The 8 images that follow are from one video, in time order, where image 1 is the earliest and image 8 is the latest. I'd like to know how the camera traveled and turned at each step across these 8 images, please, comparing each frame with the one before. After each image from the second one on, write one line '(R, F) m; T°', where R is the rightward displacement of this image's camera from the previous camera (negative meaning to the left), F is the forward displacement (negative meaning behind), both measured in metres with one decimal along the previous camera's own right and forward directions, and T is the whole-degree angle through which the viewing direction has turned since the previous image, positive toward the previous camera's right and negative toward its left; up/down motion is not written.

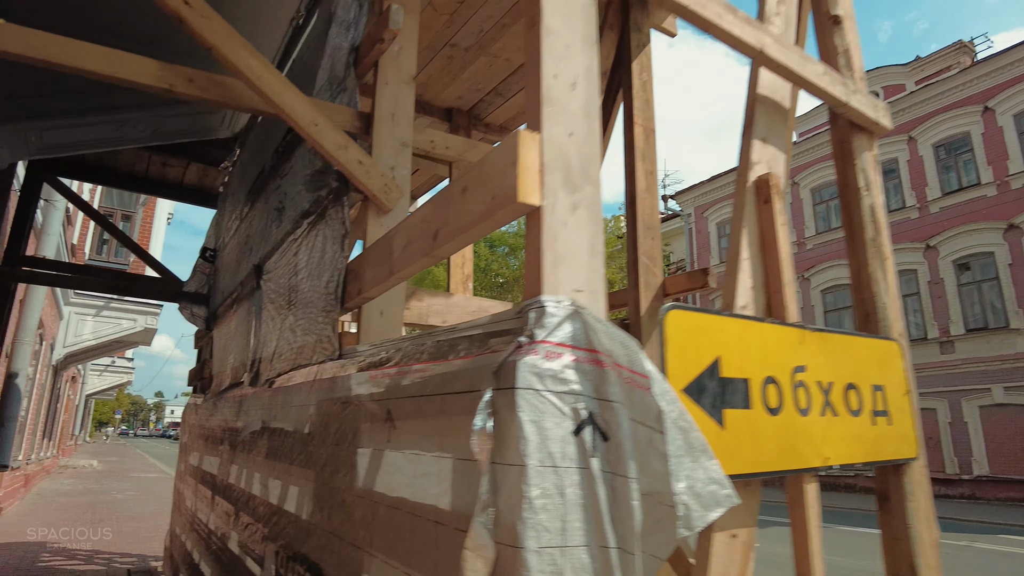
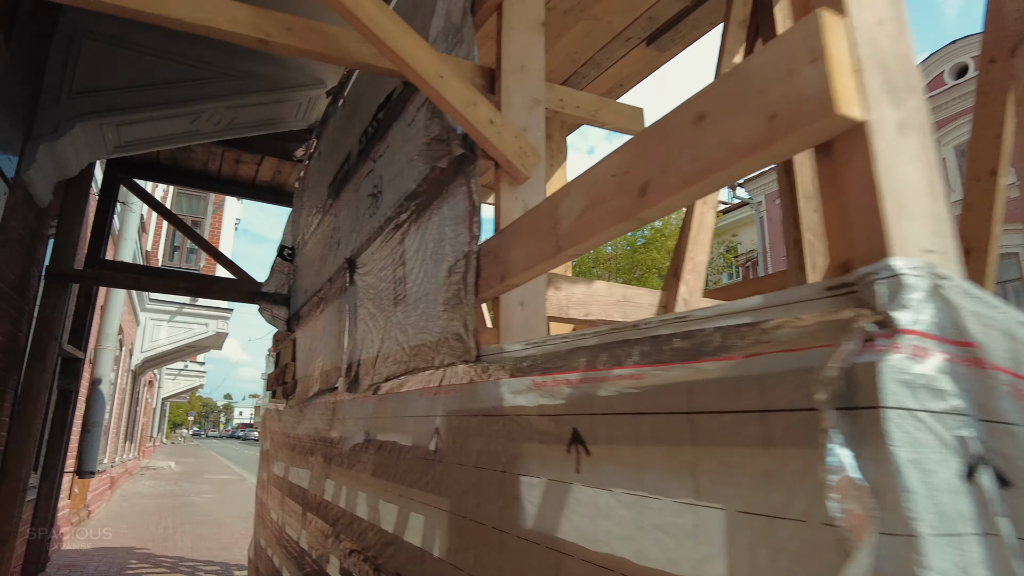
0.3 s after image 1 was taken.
(-0.3, +0.4) m; -5°
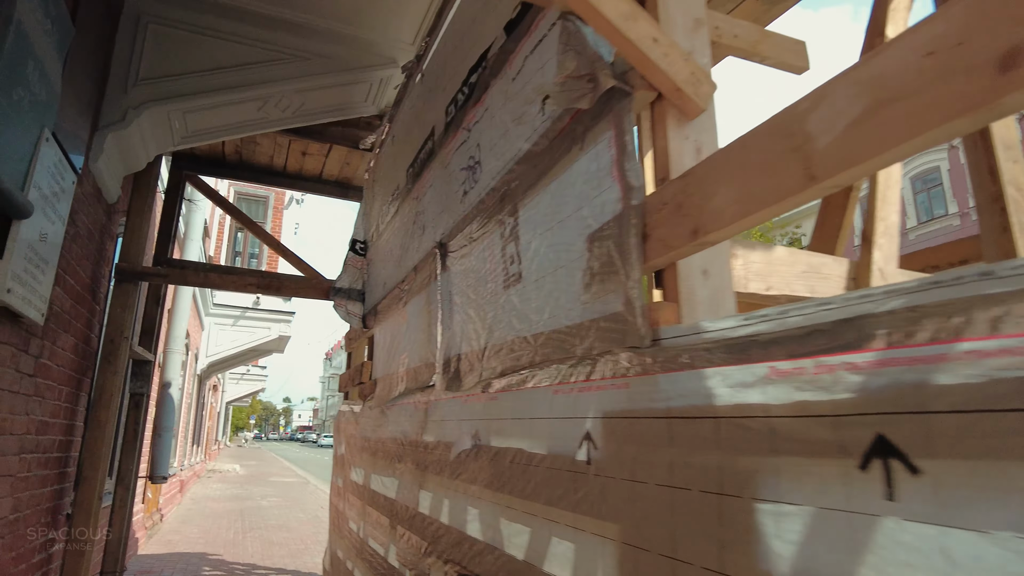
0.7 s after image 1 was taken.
(-0.3, +0.4) m; -4°
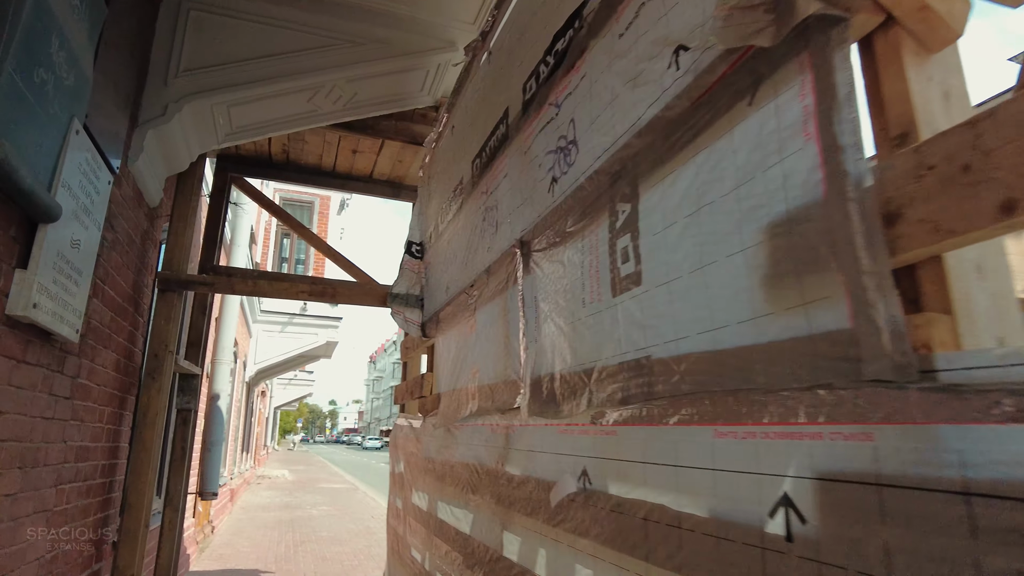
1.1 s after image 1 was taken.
(-0.2, +0.4) m; -3°
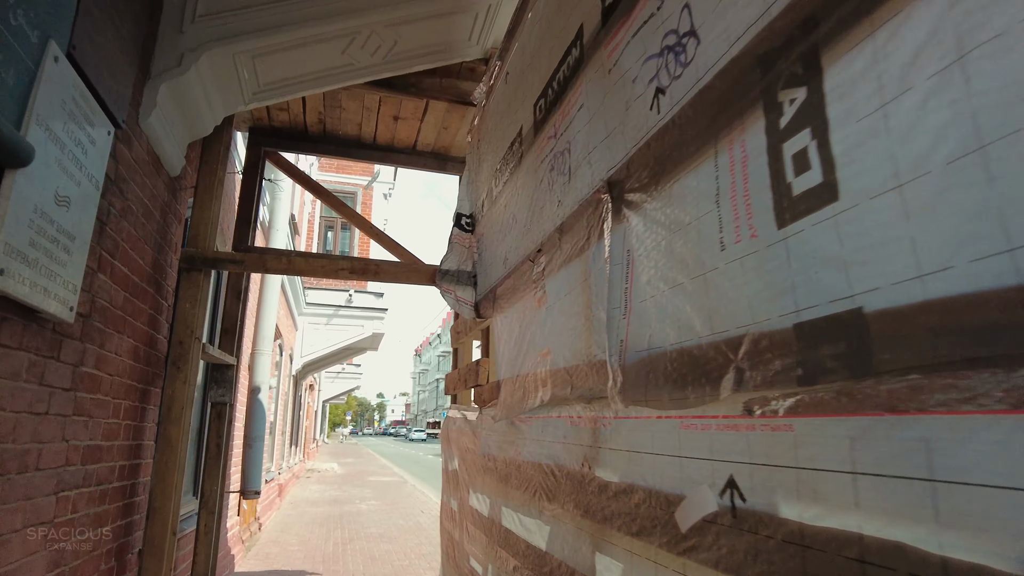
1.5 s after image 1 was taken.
(-0.1, +0.5) m; -4°
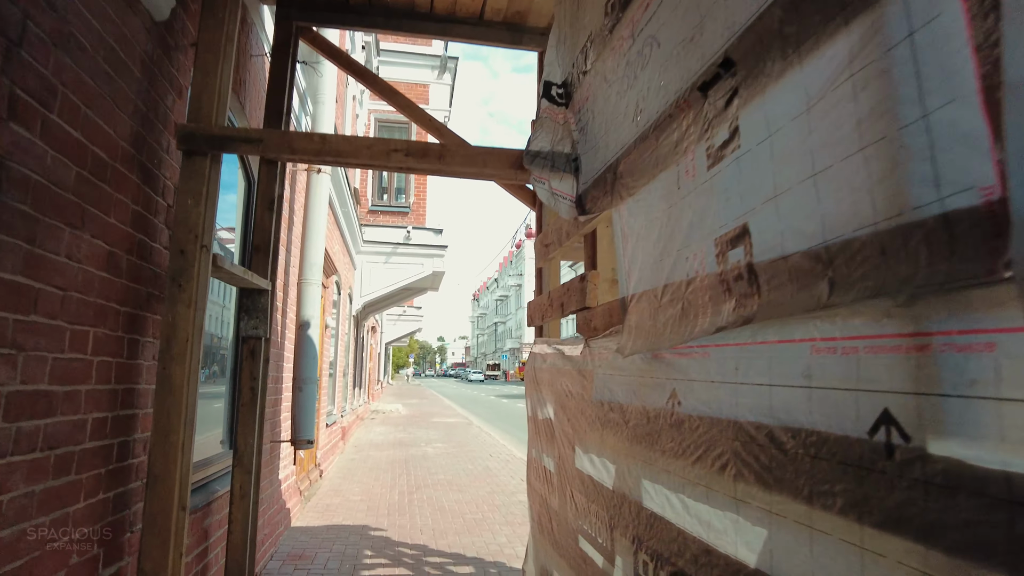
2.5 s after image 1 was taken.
(-0.2, +1.0) m; -5°
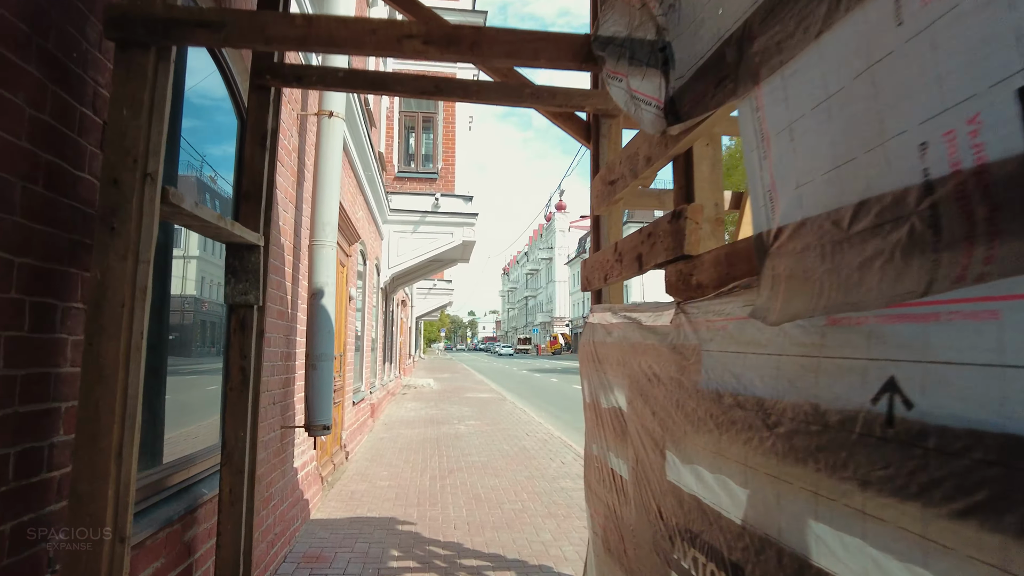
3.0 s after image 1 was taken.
(-0.1, +0.7) m; -3°
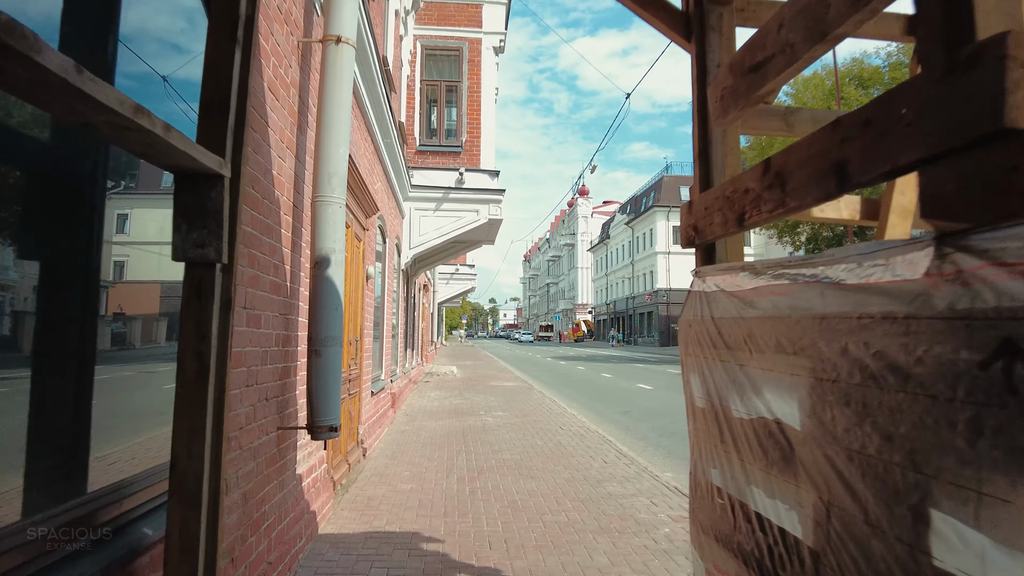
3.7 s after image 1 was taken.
(-0.2, +0.9) m; -2°
